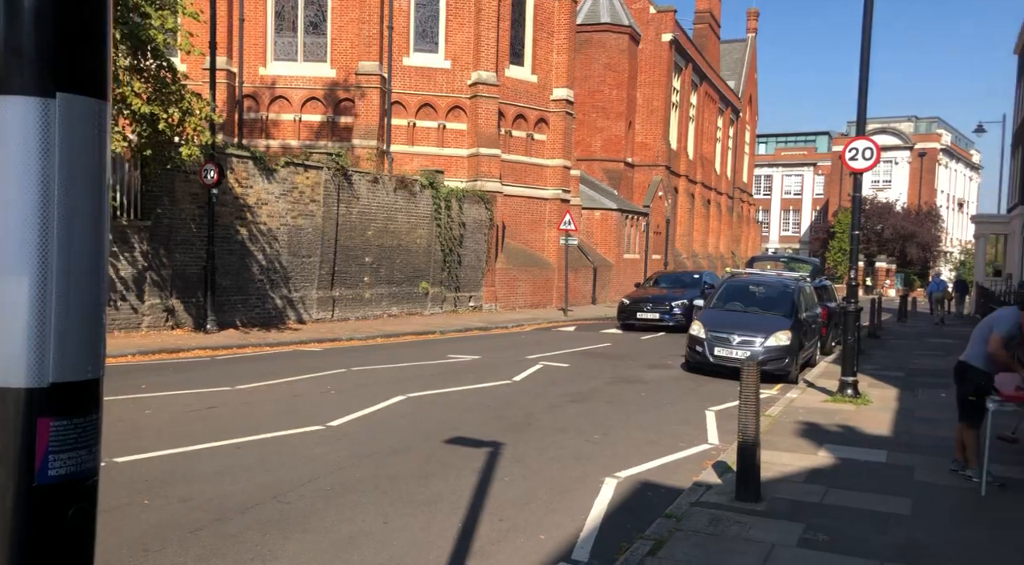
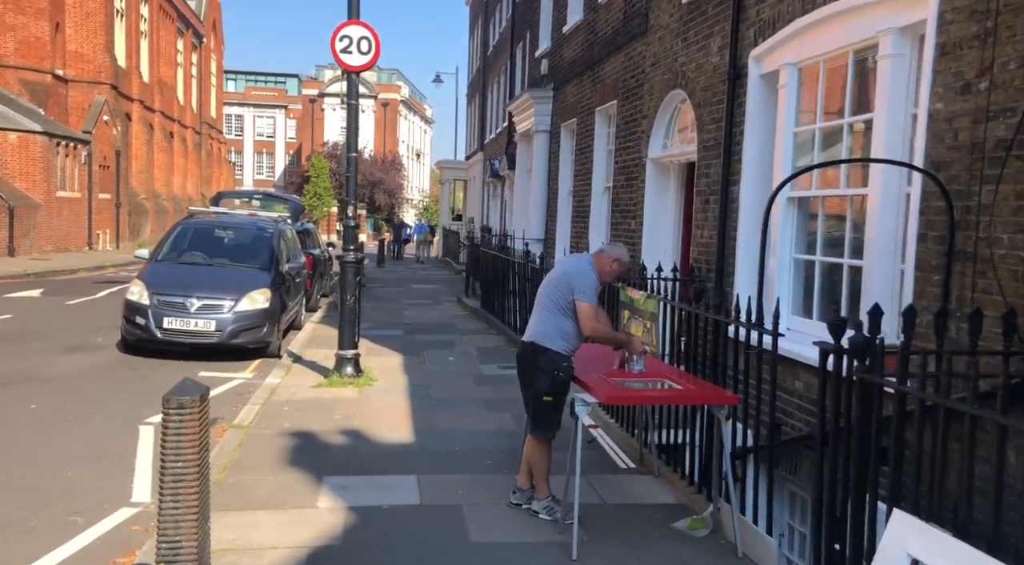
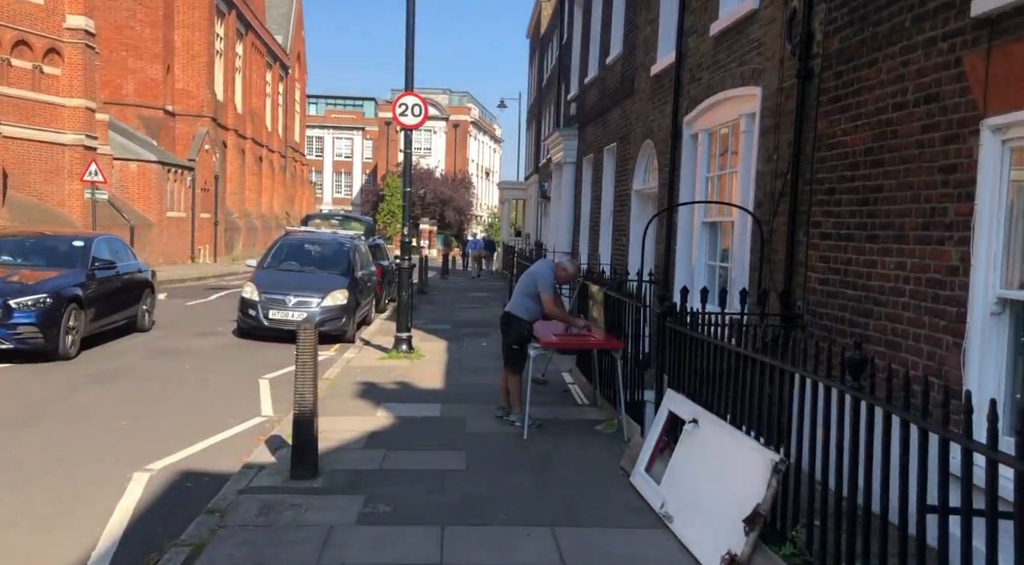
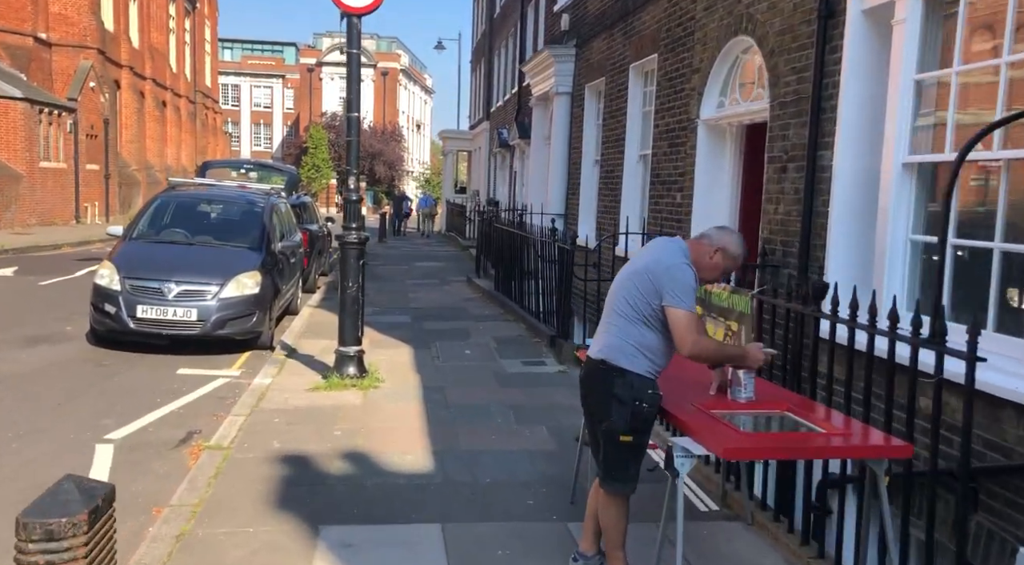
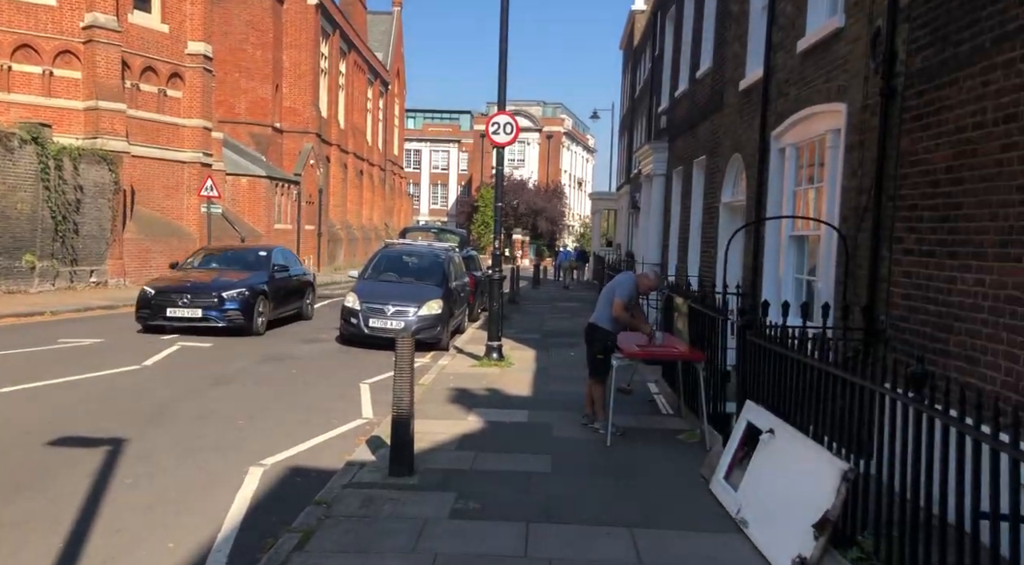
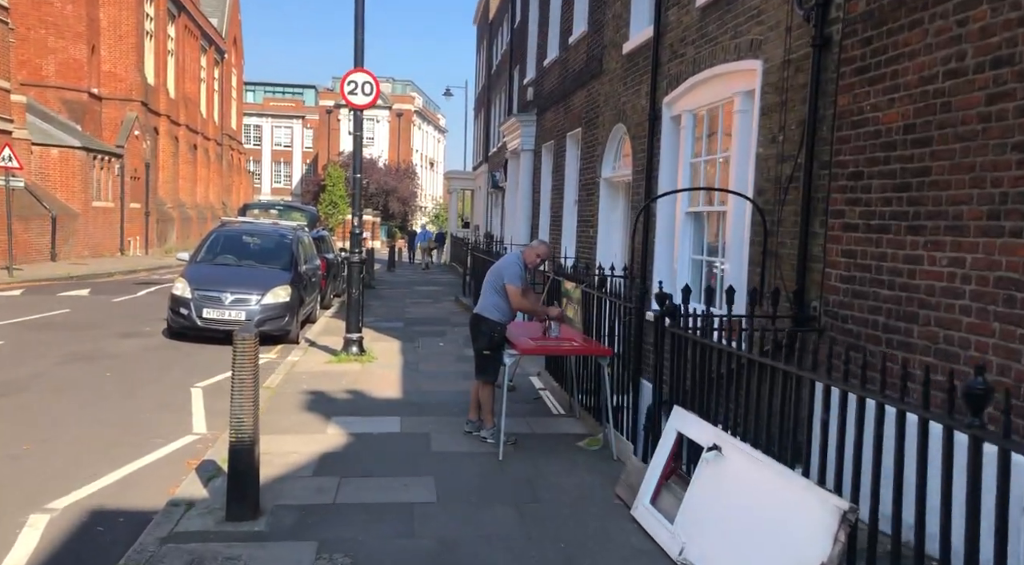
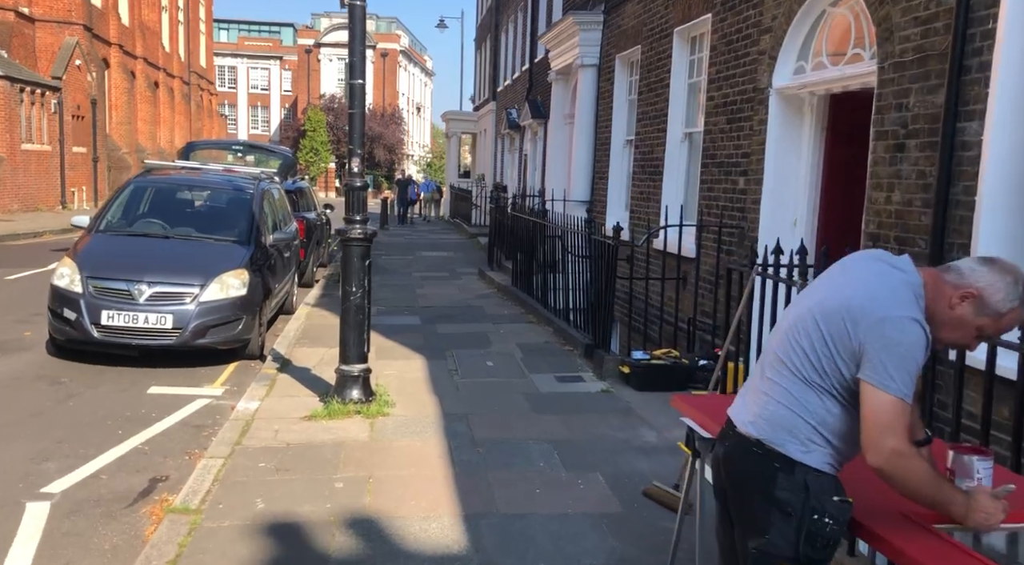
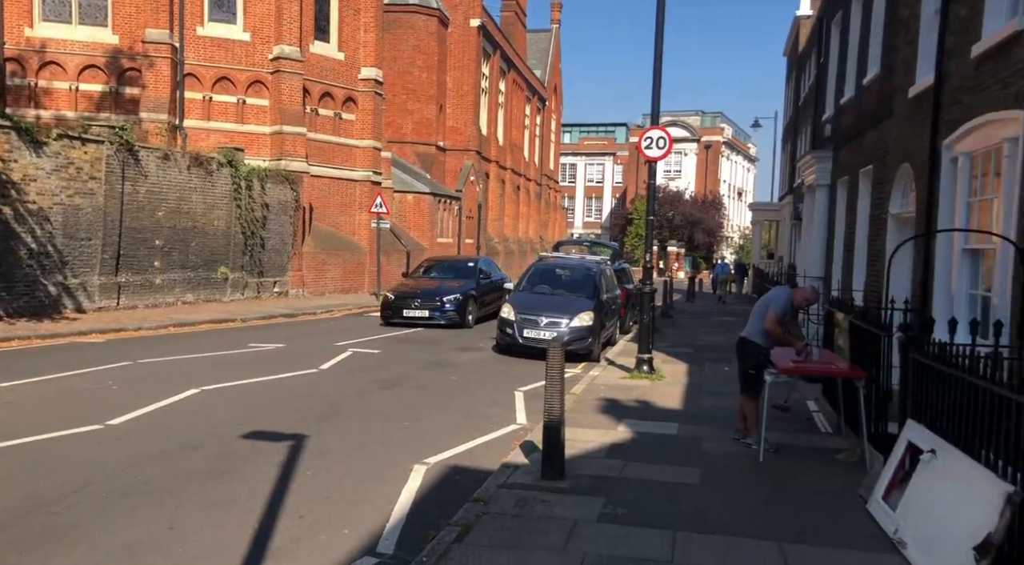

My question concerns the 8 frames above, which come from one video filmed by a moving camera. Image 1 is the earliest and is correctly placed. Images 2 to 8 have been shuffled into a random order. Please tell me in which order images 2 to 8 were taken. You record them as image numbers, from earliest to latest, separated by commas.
8, 5, 3, 6, 2, 4, 7
